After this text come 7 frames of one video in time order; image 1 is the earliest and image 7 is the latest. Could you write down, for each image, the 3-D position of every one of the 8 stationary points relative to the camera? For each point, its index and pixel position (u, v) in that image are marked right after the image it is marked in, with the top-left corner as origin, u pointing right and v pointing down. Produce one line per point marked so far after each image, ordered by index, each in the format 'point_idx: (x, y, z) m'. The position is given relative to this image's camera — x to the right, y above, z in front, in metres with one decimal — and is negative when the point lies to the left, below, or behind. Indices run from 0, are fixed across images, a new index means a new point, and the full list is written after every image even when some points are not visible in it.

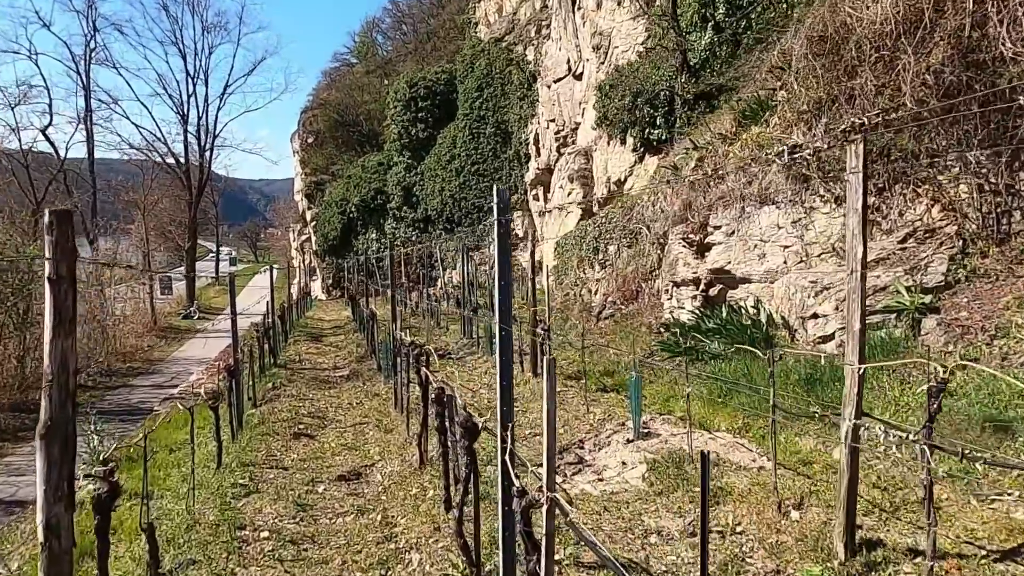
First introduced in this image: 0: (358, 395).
0: (-1.8, -1.3, +9.3) m
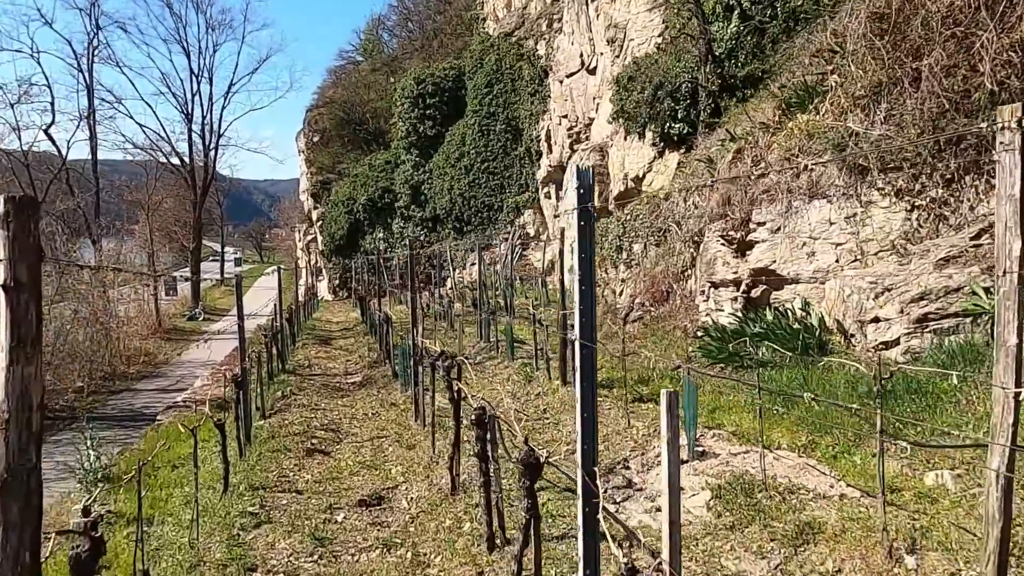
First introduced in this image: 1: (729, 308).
0: (-1.5, -1.3, +8.7) m
1: (+2.3, -0.2, +8.4) m
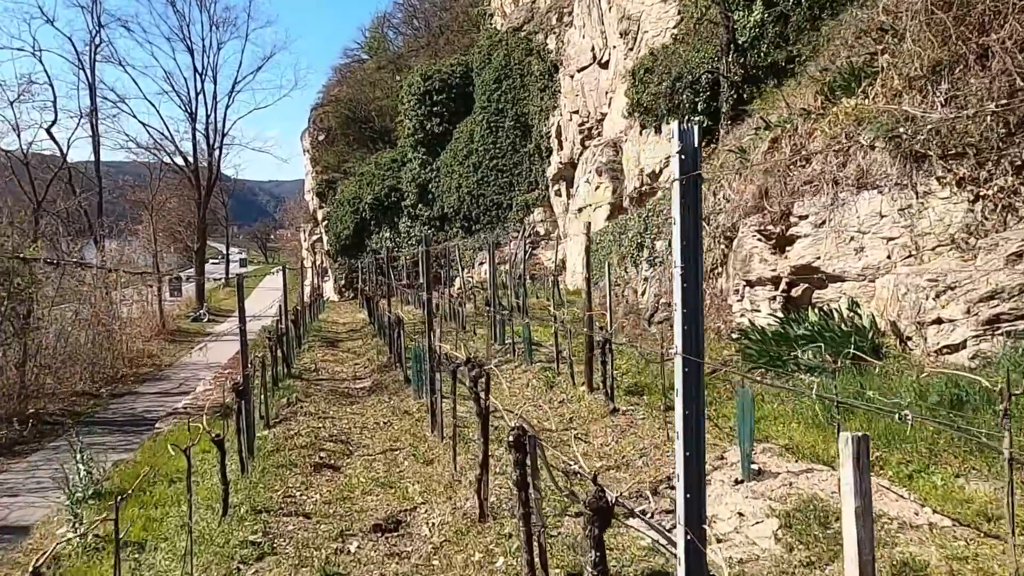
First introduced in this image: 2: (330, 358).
0: (-1.3, -1.3, +8.1) m
1: (+2.6, -0.2, +7.8) m
2: (-3.1, -1.2, +13.3) m
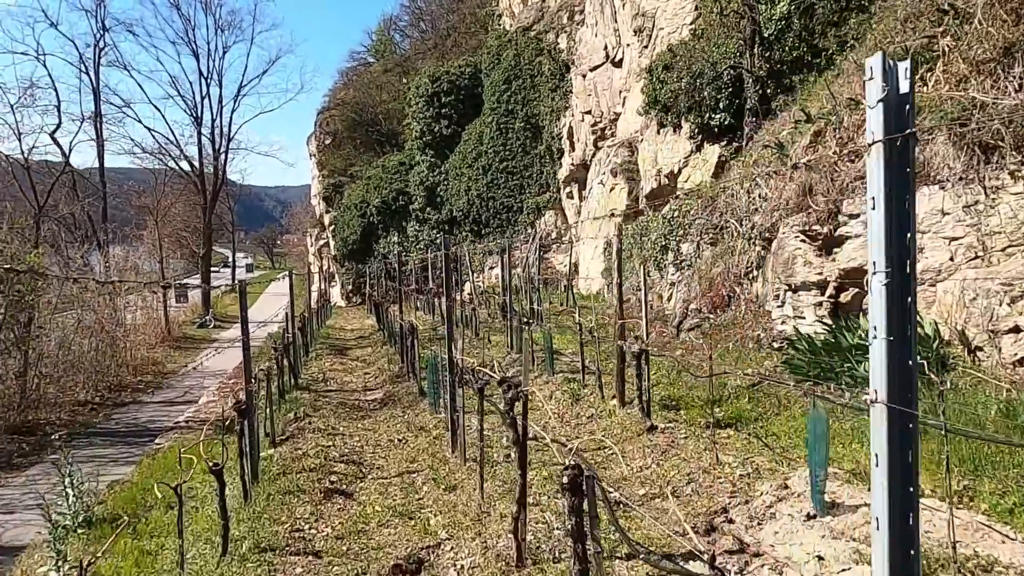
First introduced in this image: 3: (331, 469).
0: (-1.1, -1.4, +7.6) m
1: (+2.8, -0.3, +7.3) m
2: (-2.8, -1.3, +12.8) m
3: (-1.4, -1.4, +6.1) m
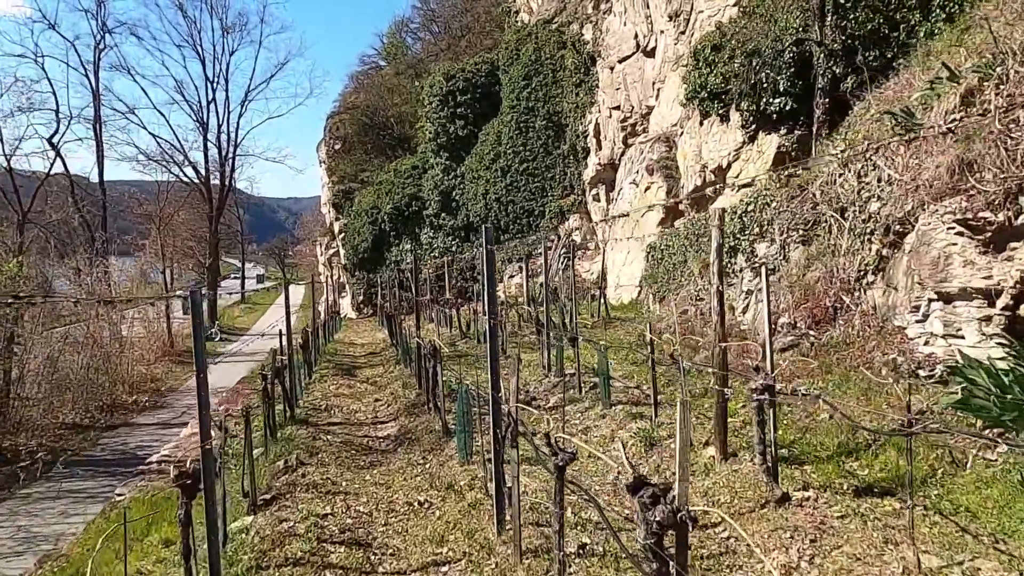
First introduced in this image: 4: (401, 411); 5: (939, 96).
0: (-0.7, -1.4, +5.7) m
1: (+3.2, -0.3, +5.4) m
2: (-2.3, -1.5, +11.0) m
3: (-1.0, -1.5, +4.3) m
4: (-1.3, -1.4, +8.8) m
5: (+3.4, +1.5, +6.3) m
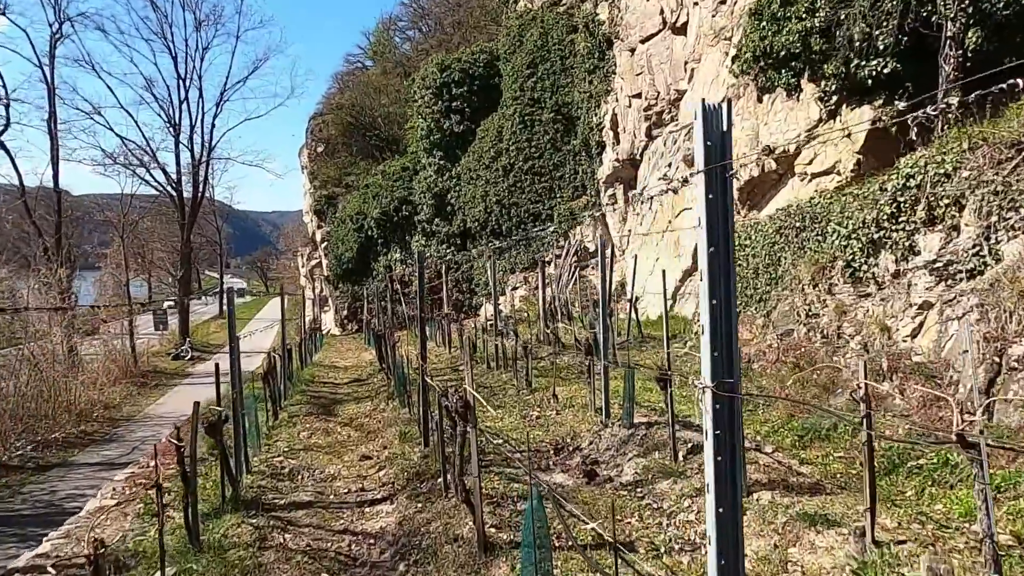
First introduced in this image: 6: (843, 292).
0: (-0.2, -1.5, +2.8) m
1: (+3.6, -0.3, +2.6) m
2: (-2.0, -1.6, +8.1) m
3: (-0.5, -1.5, +1.4) m
4: (-0.8, -1.5, +5.9) m
5: (+3.8, +1.5, +3.5) m
6: (+2.9, 0.0, +6.8) m
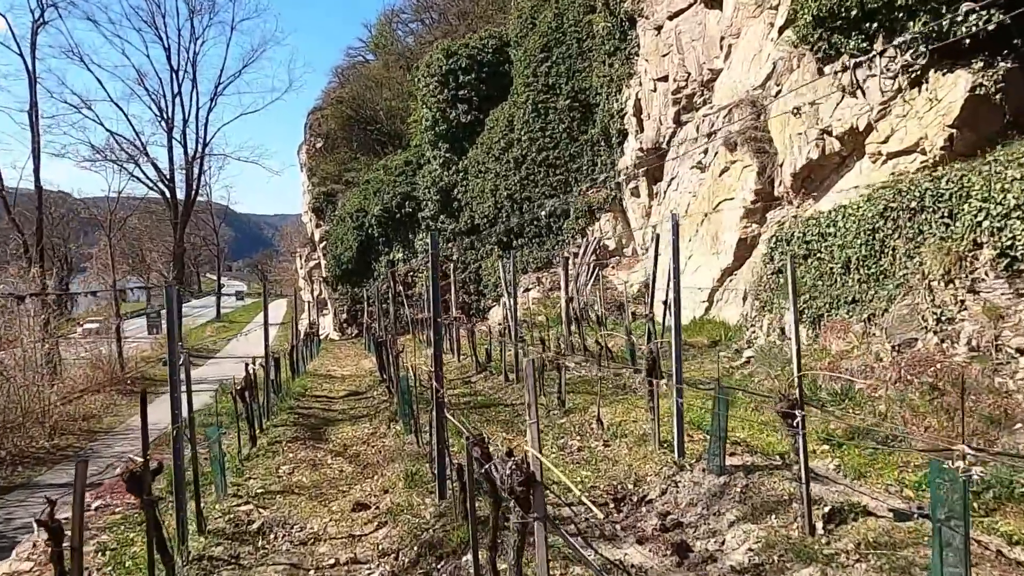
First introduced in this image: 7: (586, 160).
0: (+0.1, -1.4, +1.1) m
1: (+3.9, -0.3, +0.9) m
2: (-1.7, -1.6, +6.4) m
3: (-0.3, -1.4, -0.3) m
4: (-0.6, -1.4, +4.2) m
5: (+4.1, +1.5, +1.8) m
6: (+3.2, 0.0, +5.1) m
7: (+1.9, +3.2, +19.4) m
